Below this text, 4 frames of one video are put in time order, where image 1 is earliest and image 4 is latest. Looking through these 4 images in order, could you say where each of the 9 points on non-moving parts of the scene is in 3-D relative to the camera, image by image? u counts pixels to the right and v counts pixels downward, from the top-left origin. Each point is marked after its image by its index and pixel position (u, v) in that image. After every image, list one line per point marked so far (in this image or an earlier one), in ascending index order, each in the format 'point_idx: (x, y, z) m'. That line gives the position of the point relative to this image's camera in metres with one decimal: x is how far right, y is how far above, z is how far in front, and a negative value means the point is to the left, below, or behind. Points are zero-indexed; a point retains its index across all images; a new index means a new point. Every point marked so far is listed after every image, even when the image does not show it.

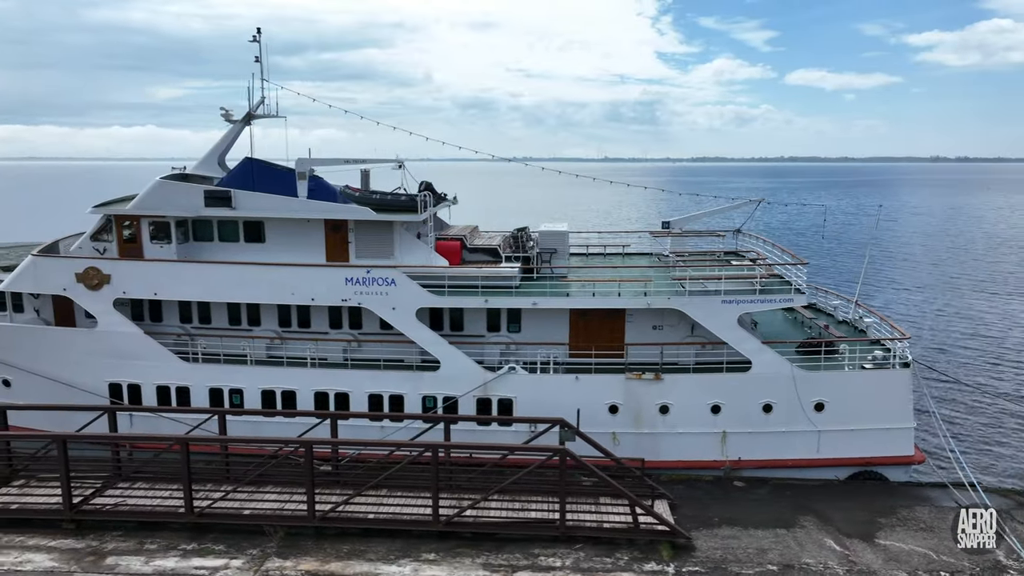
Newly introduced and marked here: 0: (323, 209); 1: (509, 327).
0: (-4.2, +1.8, +16.4) m
1: (-0.1, -0.9, +16.1) m
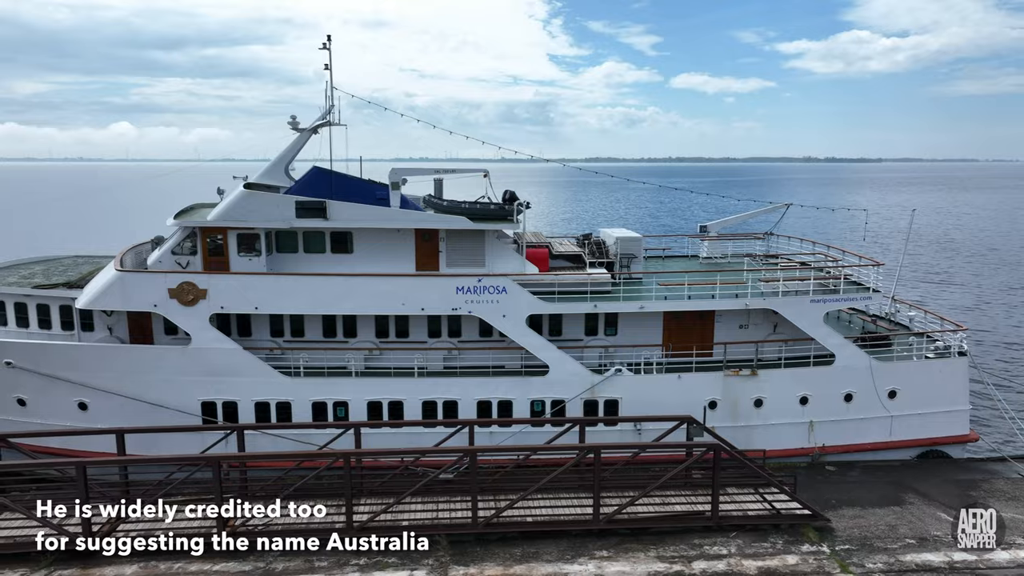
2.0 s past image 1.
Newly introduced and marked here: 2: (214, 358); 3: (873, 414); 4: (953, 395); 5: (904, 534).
0: (-2.1, +1.6, +16.4) m
1: (+2.2, -1.0, +16.7) m
2: (-6.3, -1.5, +15.4) m
3: (+8.2, -2.9, +16.7) m
4: (+10.2, -2.5, +17.0) m
5: (+7.0, -4.4, +13.2) m
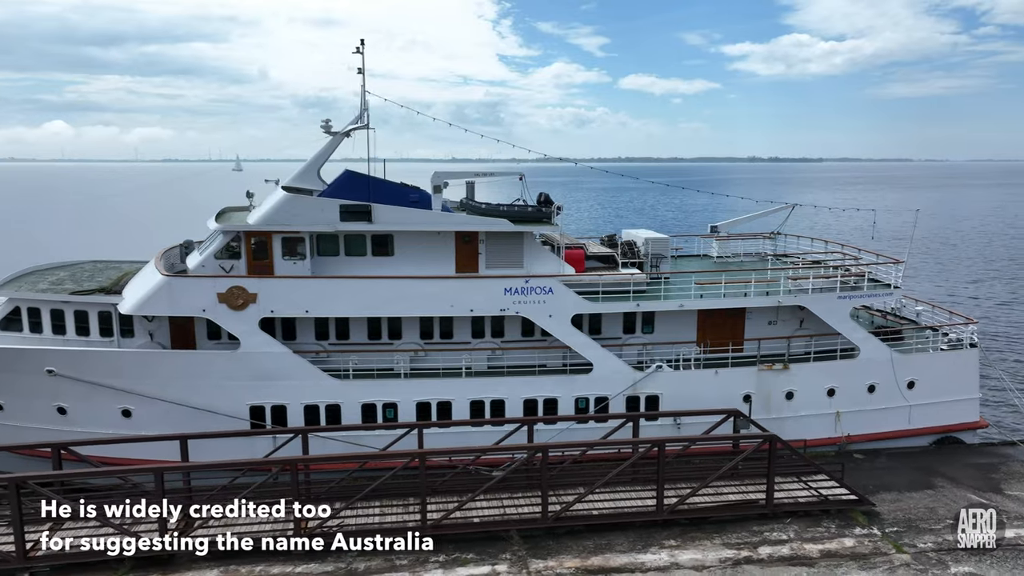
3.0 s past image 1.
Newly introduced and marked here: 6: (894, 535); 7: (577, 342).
0: (-1.2, +1.5, +16.7) m
1: (+3.1, -1.0, +17.2) m
2: (-5.2, -1.6, +15.4) m
3: (+9.2, -2.8, +17.7) m
4: (+11.1, -2.4, +18.0) m
5: (+8.2, -4.3, +14.0) m
6: (+6.9, -4.5, +13.2) m
7: (+1.4, -1.2, +16.2) m
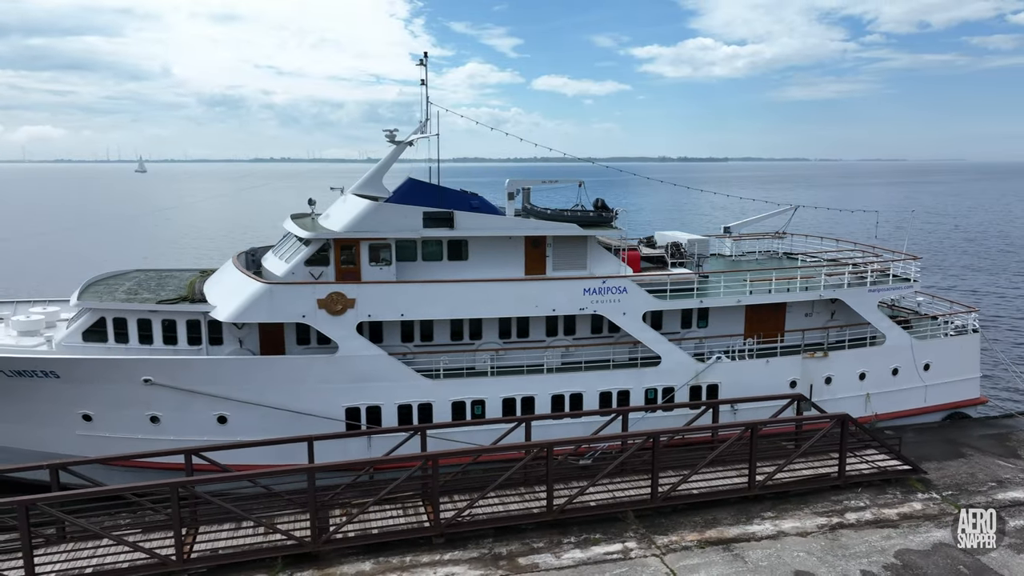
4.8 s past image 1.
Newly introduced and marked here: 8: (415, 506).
0: (+0.5, +1.5, +17.7) m
1: (+4.8, -0.9, +18.6) m
2: (-3.3, -1.7, +15.9) m
3: (+10.8, -2.6, +19.8) m
4: (+12.7, -2.1, +20.3) m
5: (+10.3, -4.2, +16.0) m
6: (+9.0, -4.3, +15.1) m
7: (+3.2, -1.2, +17.5) m
8: (-1.8, -4.2, +14.0) m
